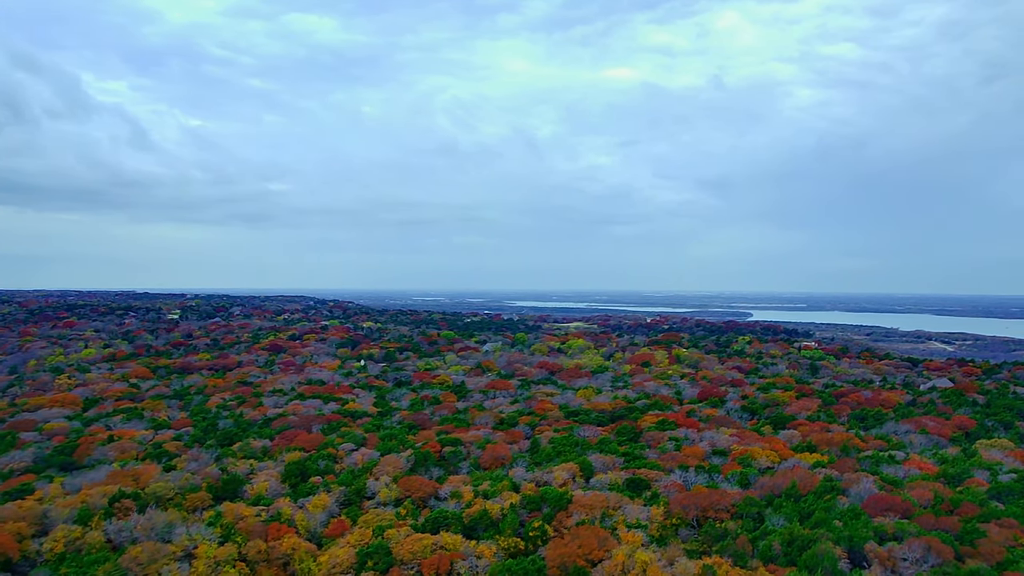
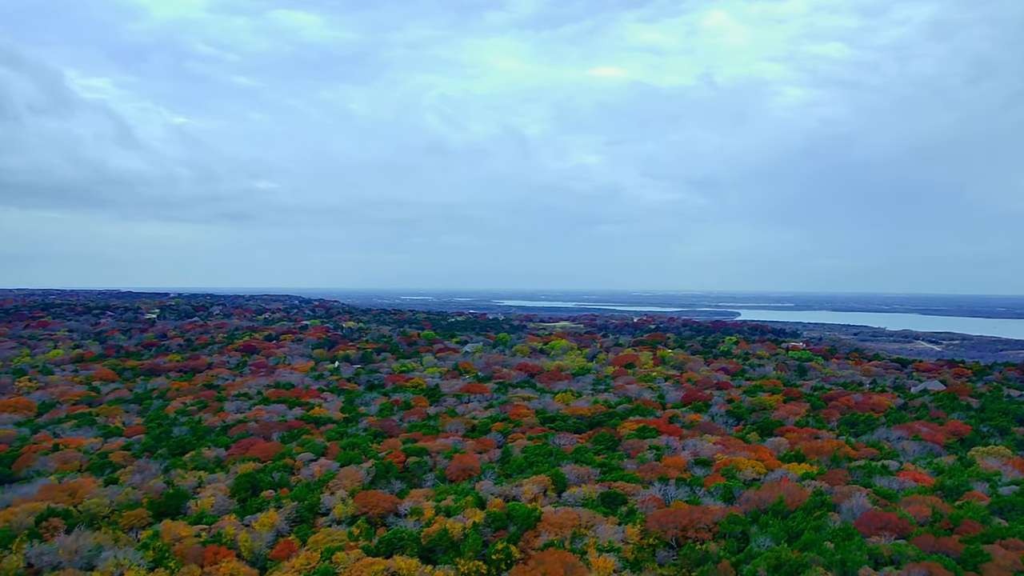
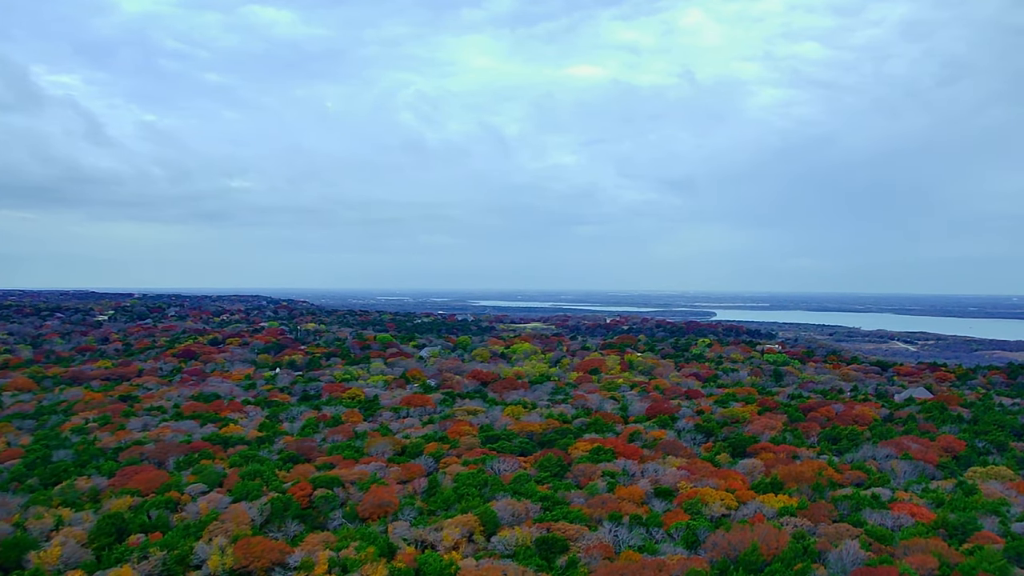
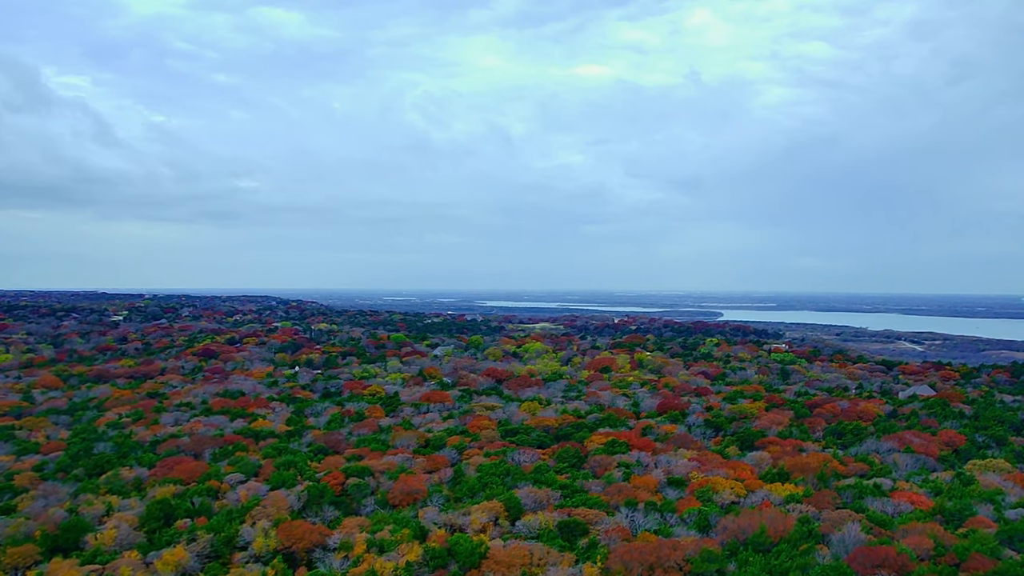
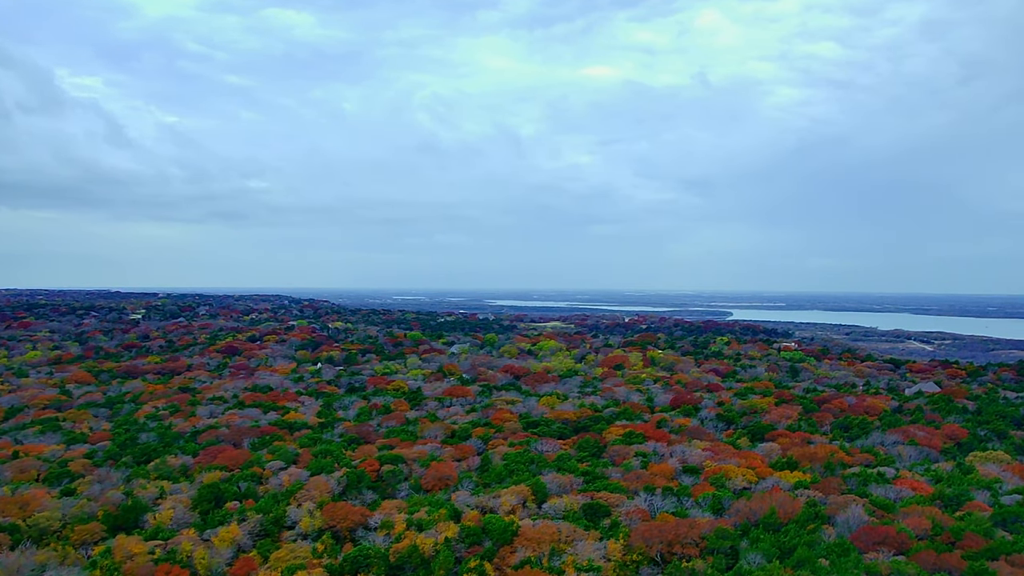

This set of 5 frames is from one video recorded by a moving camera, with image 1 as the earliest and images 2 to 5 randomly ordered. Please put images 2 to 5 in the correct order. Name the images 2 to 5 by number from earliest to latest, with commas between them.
2, 5, 4, 3
